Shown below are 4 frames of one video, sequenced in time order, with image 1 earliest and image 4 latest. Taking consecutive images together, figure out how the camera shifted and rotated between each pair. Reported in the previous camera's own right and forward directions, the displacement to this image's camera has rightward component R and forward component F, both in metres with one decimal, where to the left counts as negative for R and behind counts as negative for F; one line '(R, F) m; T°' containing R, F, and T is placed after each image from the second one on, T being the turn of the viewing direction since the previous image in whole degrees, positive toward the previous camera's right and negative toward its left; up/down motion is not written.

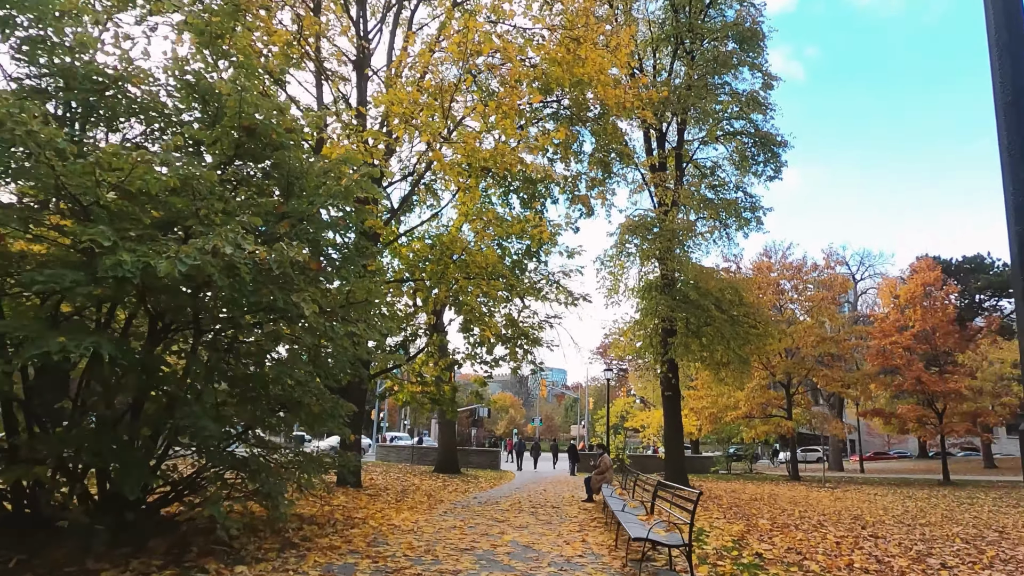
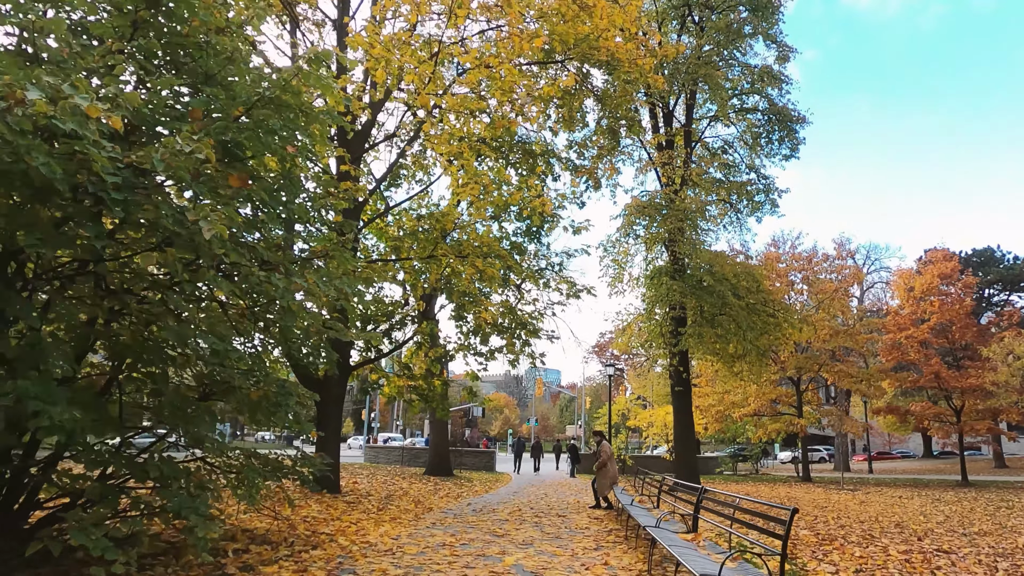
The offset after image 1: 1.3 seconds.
(-0.1, +1.4) m; +1°
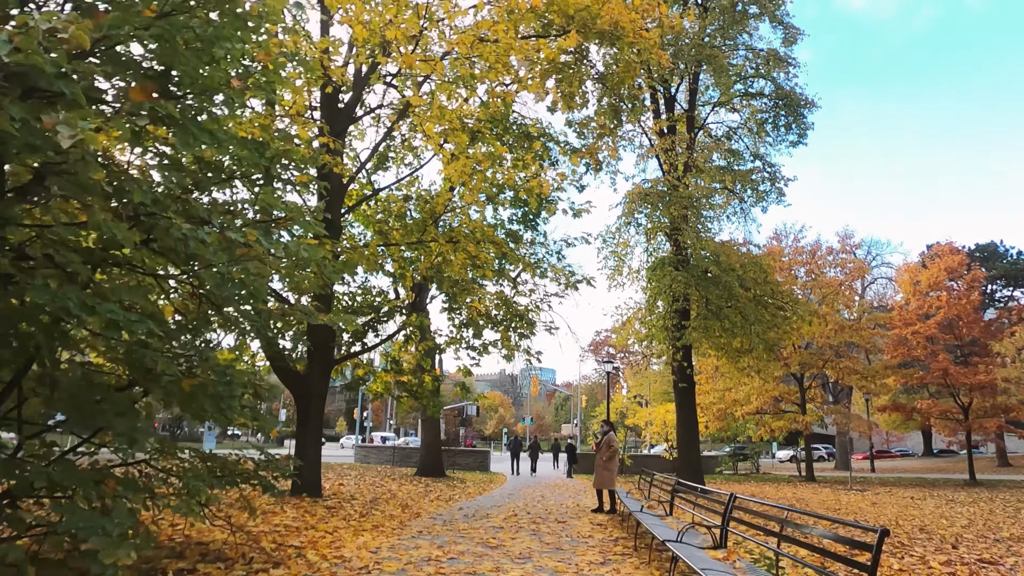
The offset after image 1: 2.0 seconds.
(0.0, +0.8) m; 0°
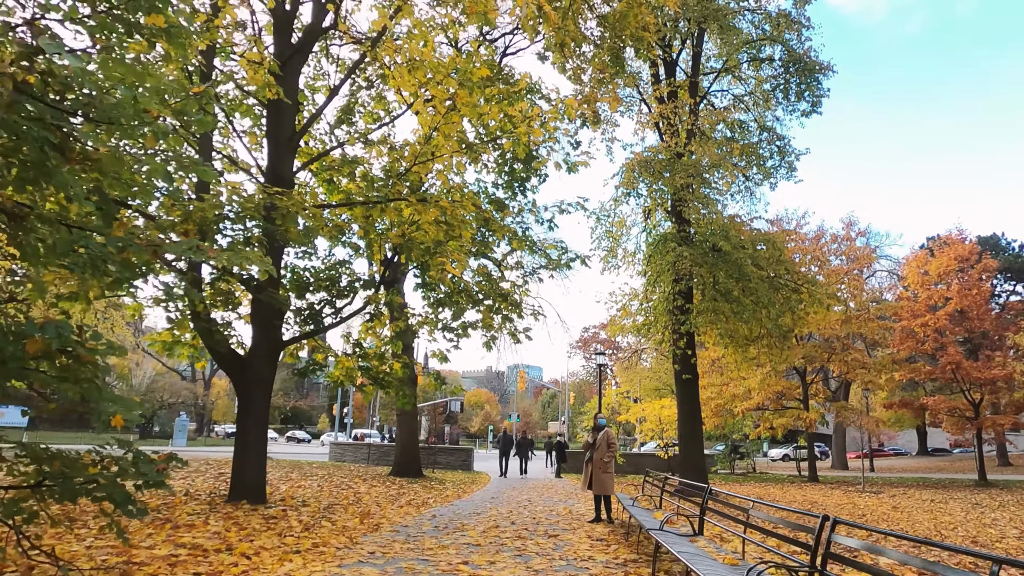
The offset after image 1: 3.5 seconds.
(+0.1, +1.6) m; +1°
